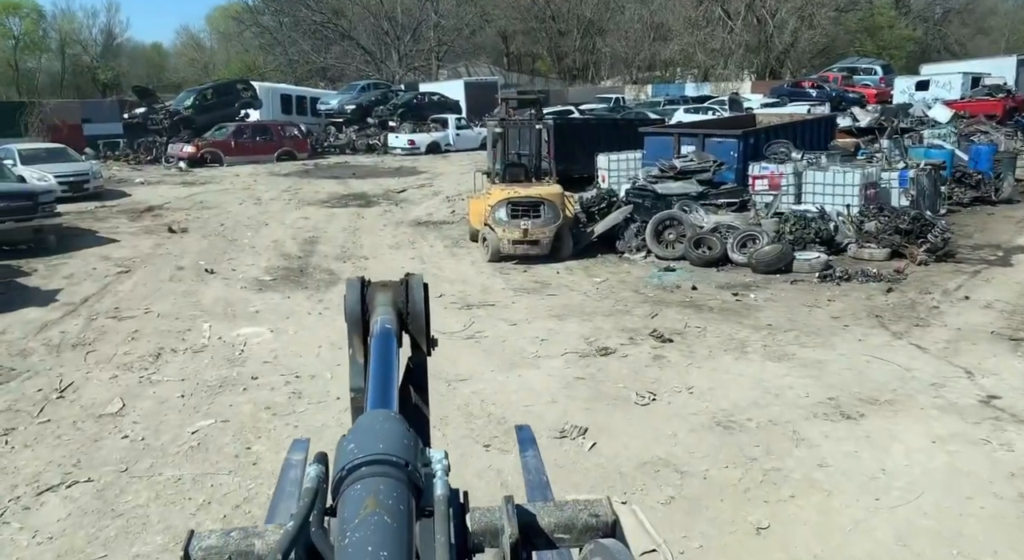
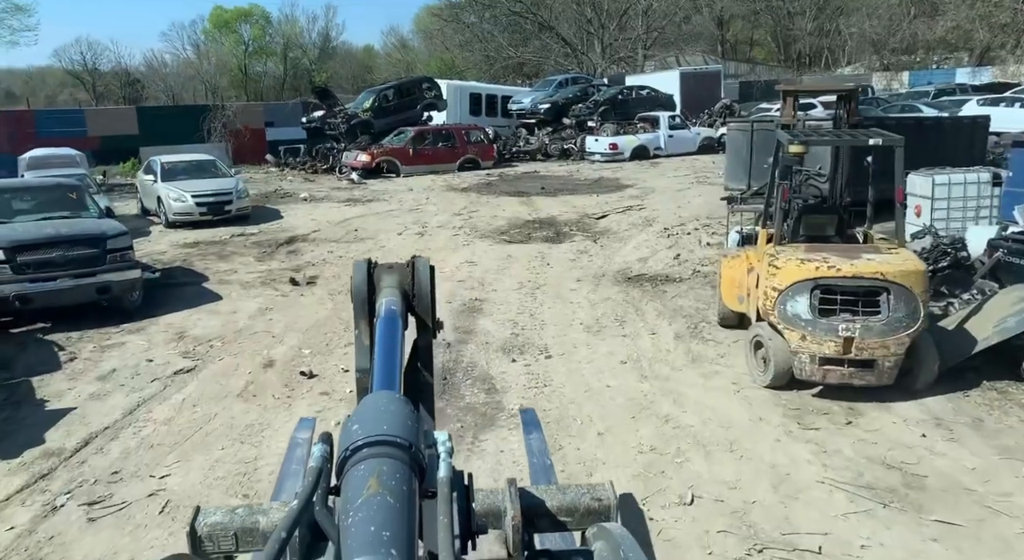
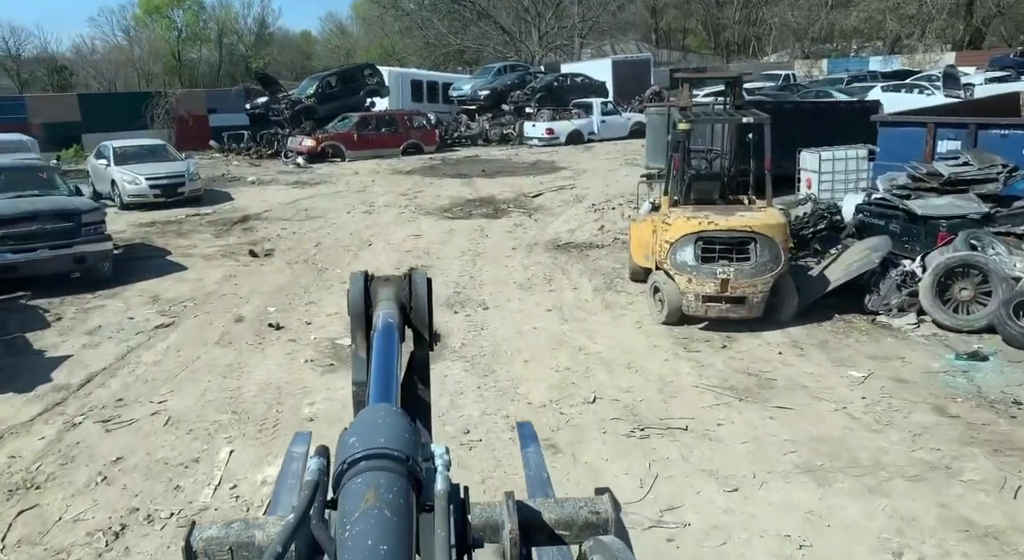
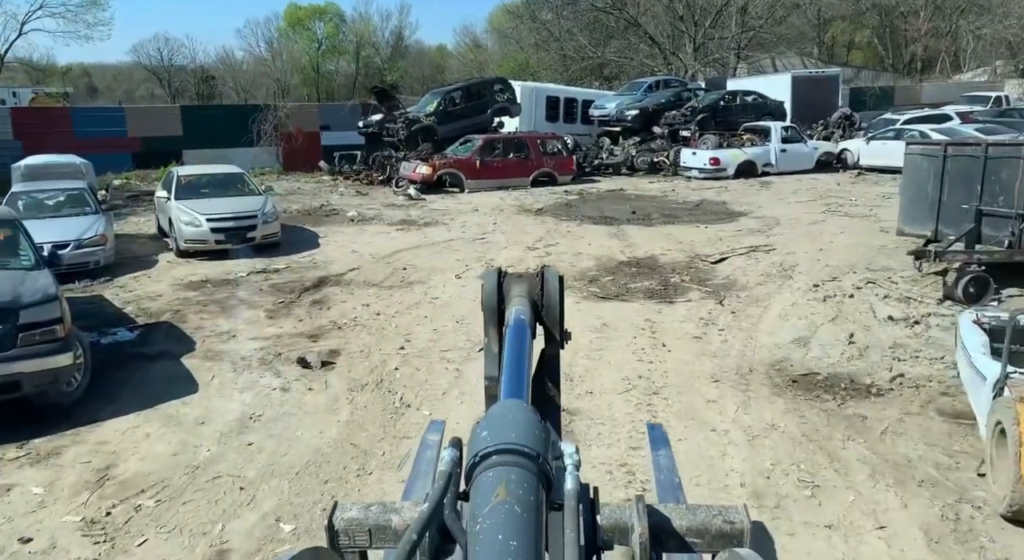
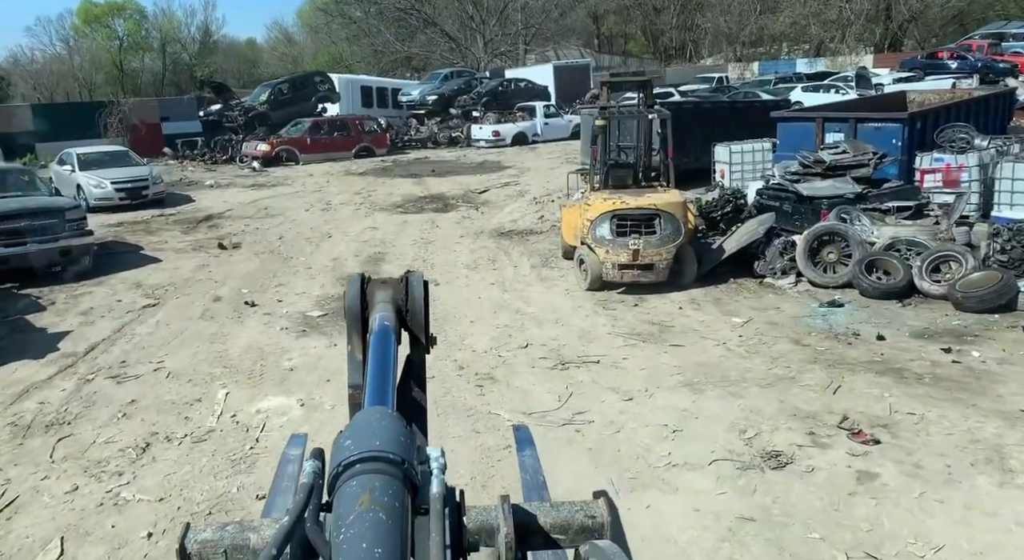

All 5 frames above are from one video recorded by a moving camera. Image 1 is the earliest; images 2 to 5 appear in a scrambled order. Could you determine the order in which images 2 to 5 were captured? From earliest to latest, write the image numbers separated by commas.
5, 3, 2, 4
